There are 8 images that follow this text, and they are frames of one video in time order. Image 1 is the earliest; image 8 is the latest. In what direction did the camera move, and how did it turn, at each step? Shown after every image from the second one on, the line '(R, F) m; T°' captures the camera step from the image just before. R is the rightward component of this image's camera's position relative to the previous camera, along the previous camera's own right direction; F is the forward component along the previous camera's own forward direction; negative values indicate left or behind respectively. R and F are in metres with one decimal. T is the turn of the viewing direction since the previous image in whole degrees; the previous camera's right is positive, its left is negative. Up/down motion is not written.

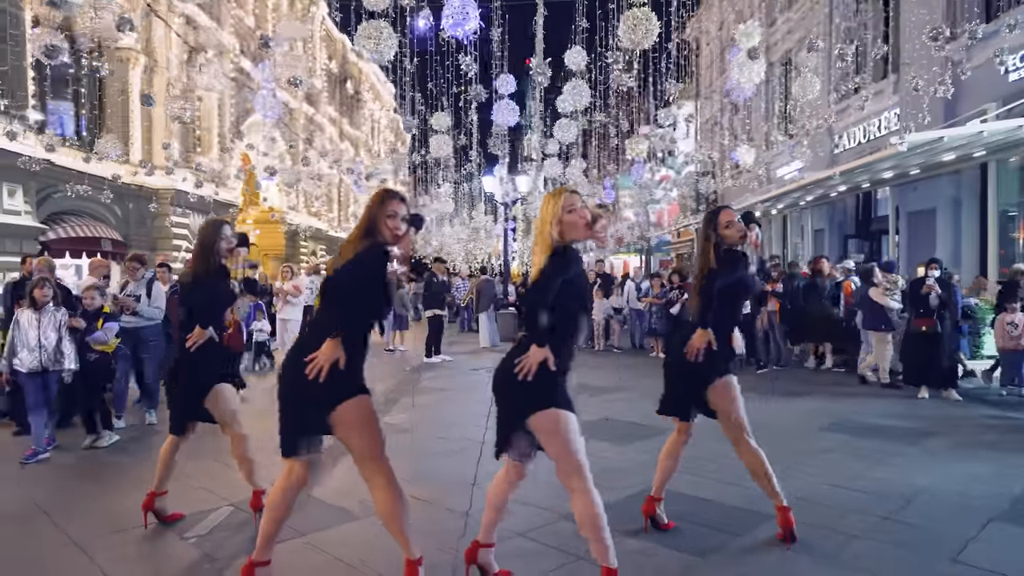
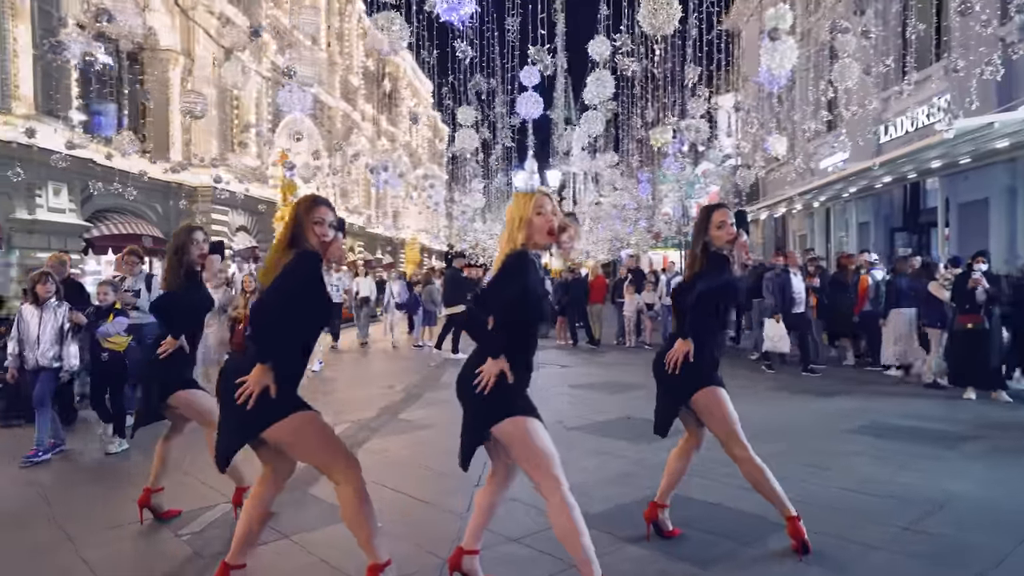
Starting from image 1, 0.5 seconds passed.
(+0.3, +0.2) m; -3°
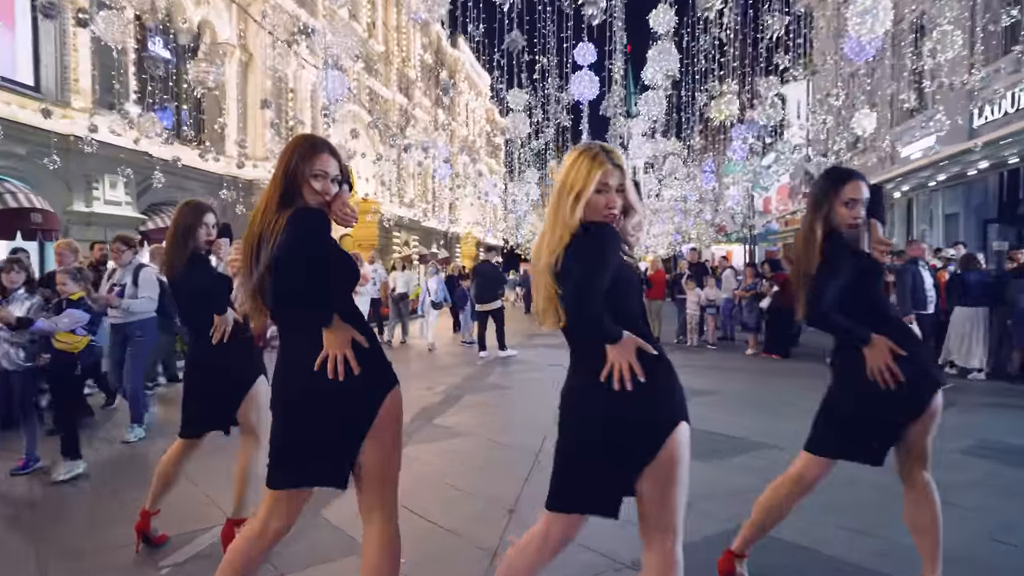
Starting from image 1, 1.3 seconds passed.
(+0.1, +0.8) m; -5°
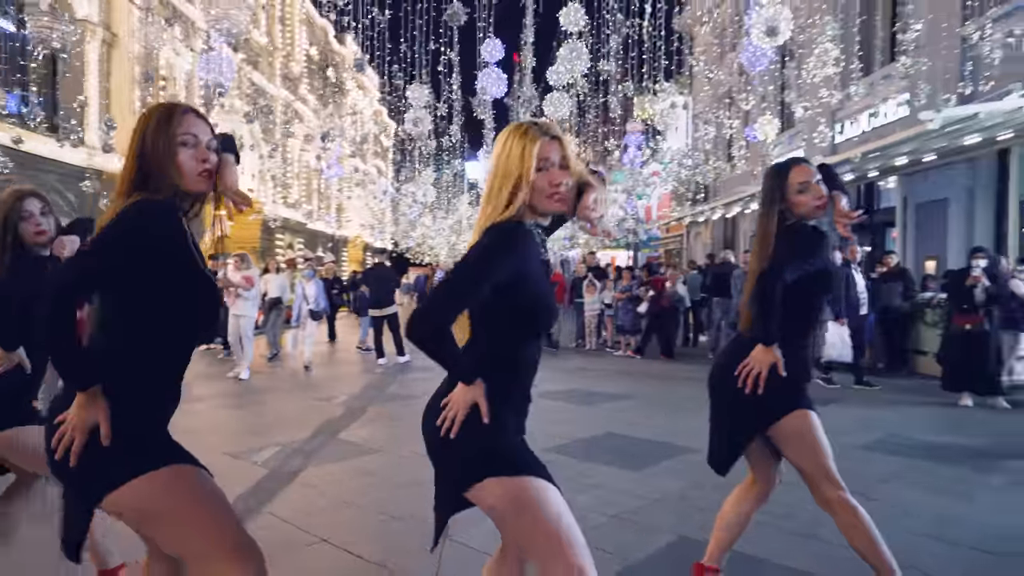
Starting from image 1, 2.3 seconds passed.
(-0.3, +0.4) m; +10°
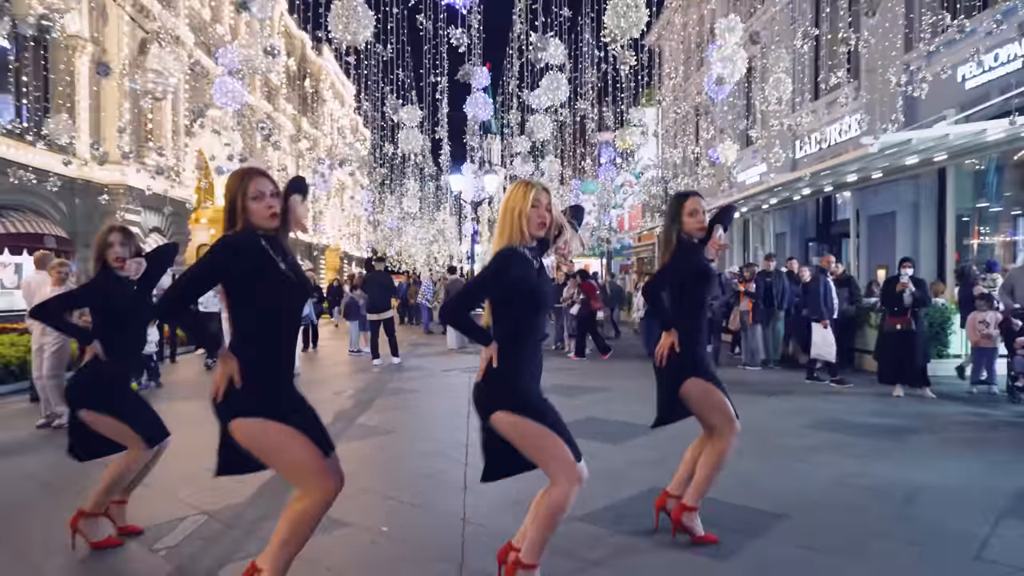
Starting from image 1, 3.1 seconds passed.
(-0.2, -1.0) m; +2°
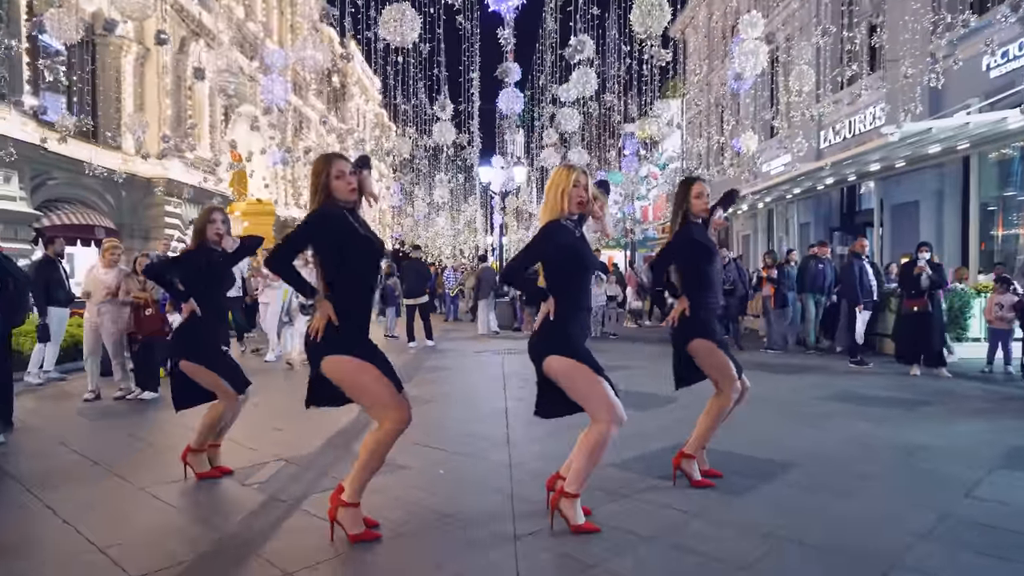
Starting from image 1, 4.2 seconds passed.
(-0.1, -0.6) m; -2°
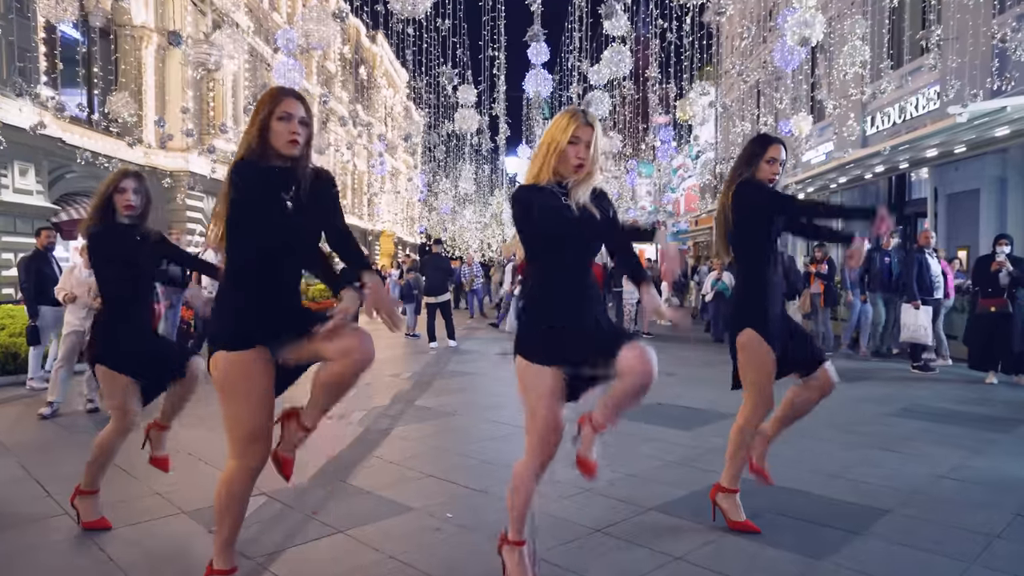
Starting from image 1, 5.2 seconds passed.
(0.0, +0.9) m; -2°
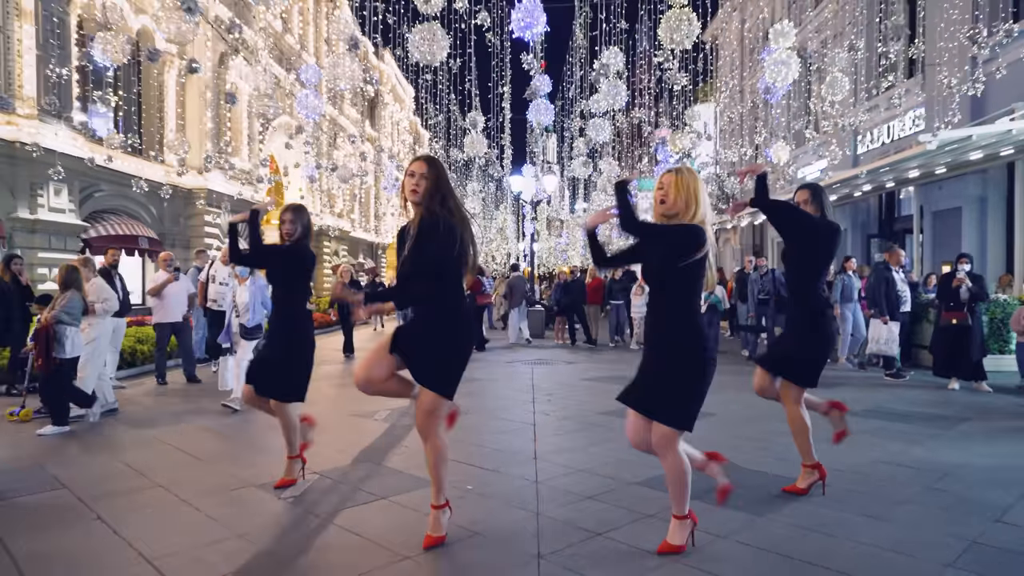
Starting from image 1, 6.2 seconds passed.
(0.0, -0.9) m; 0°
